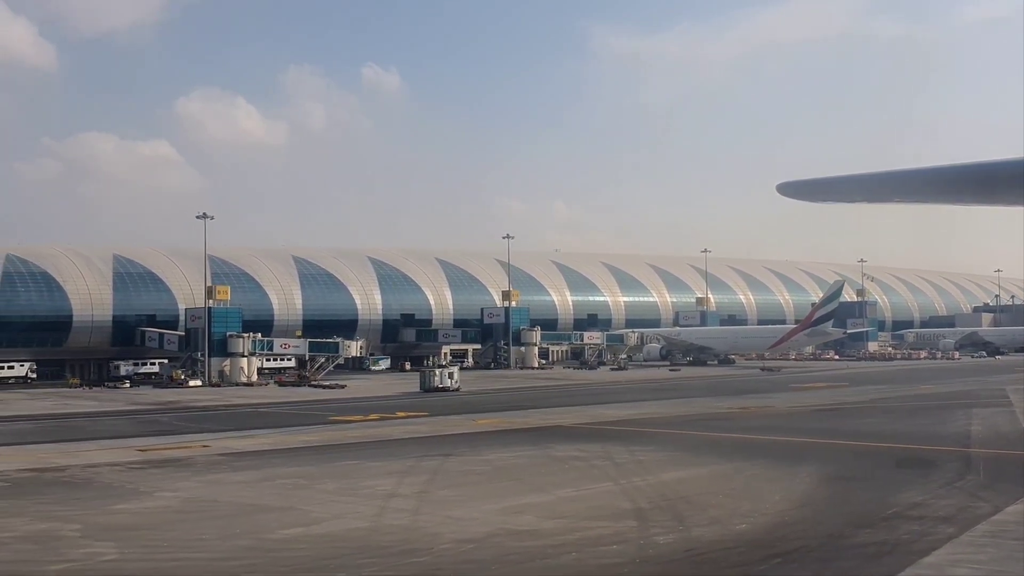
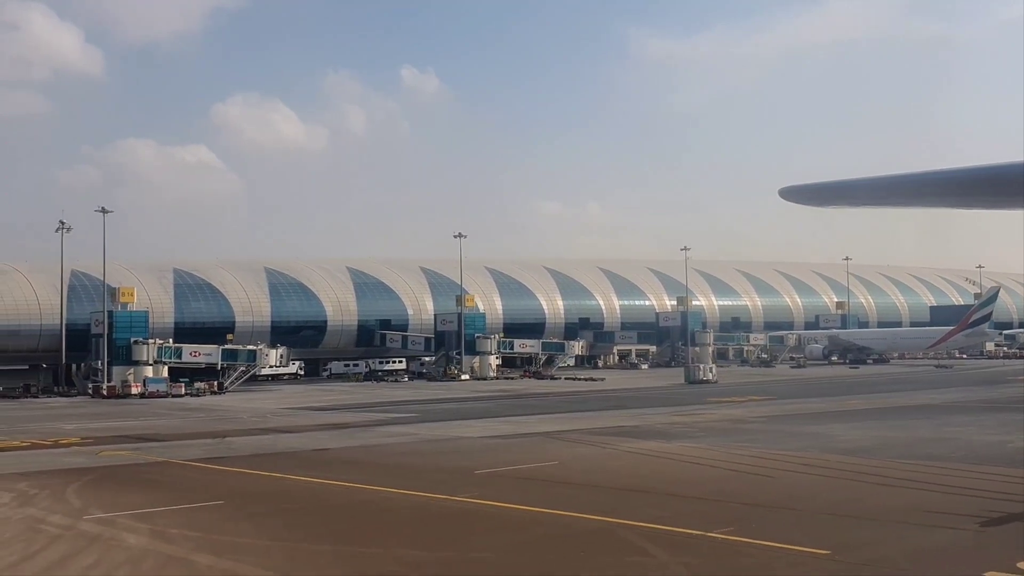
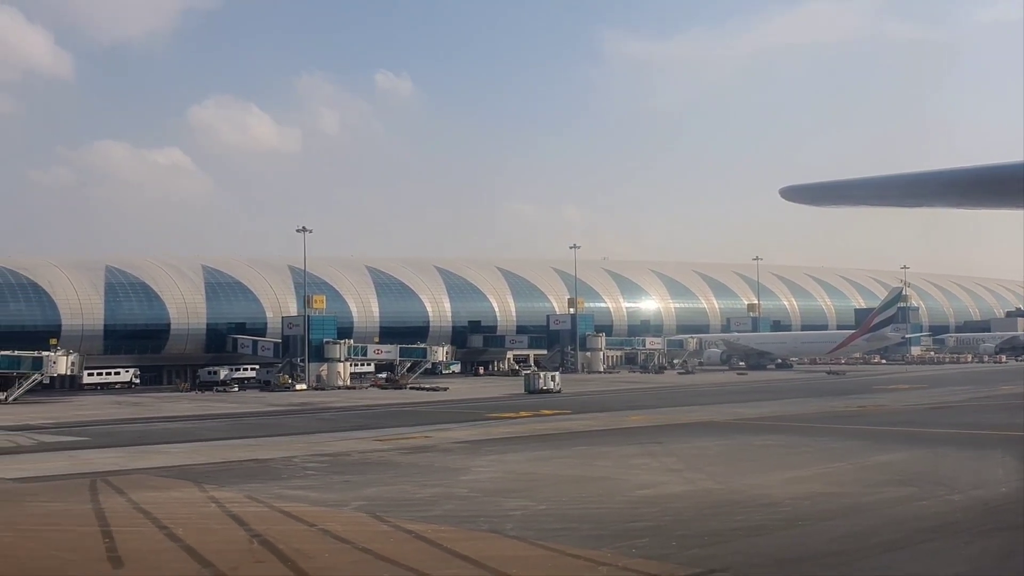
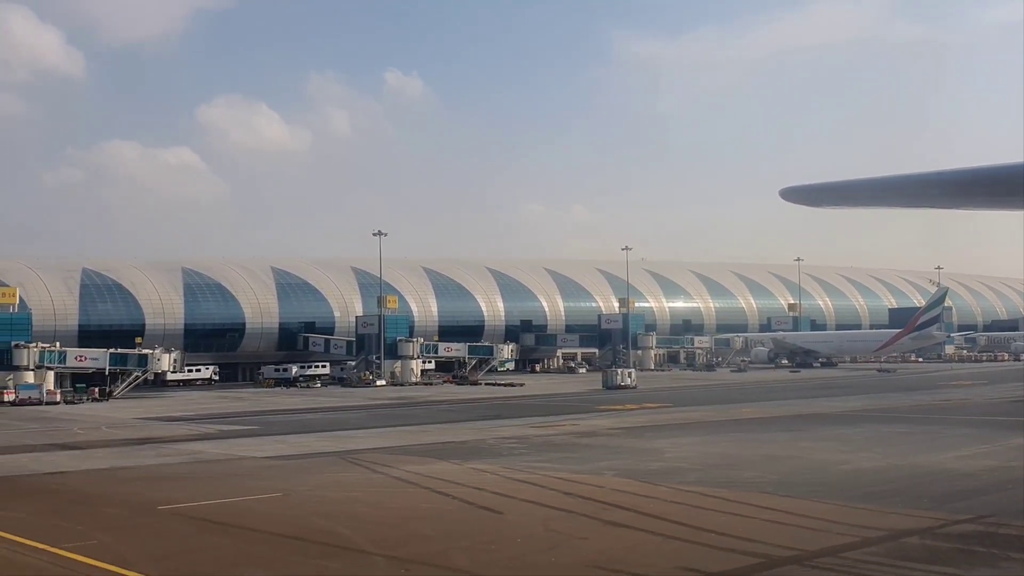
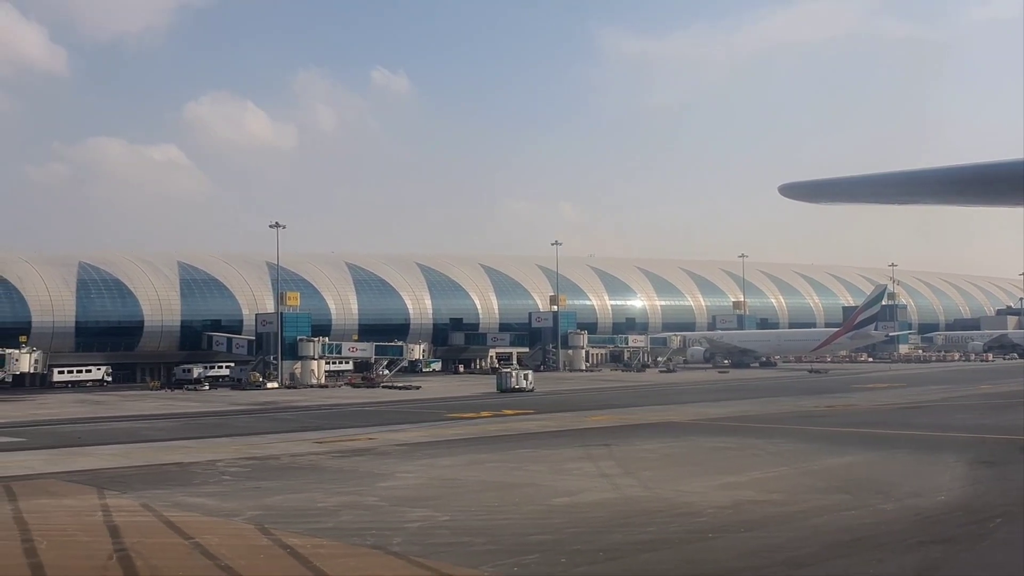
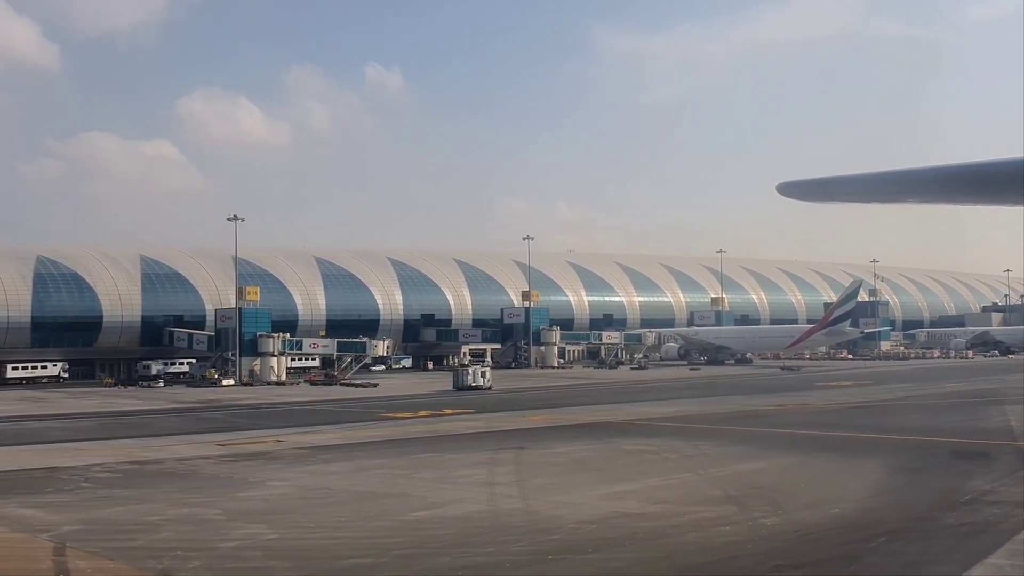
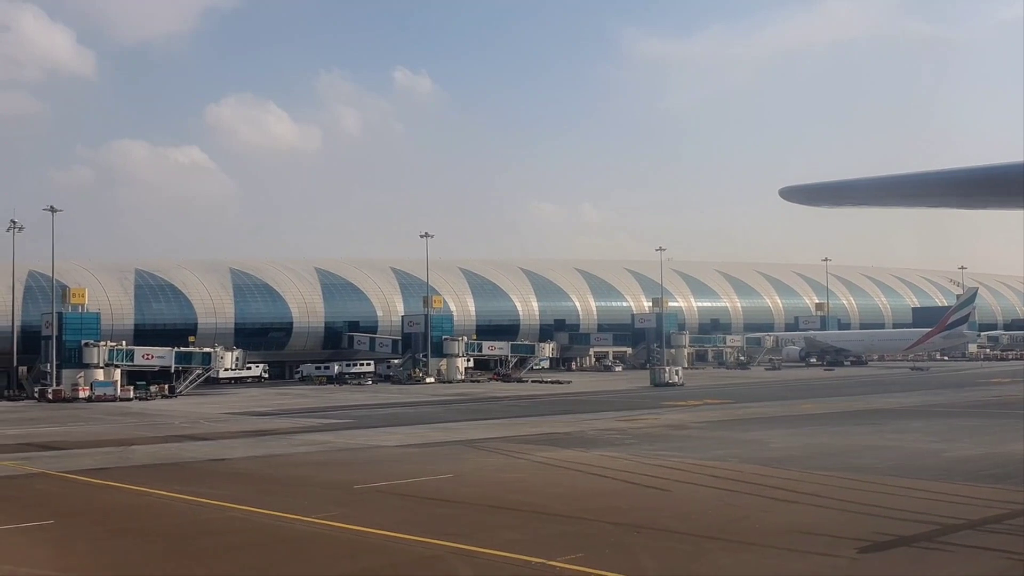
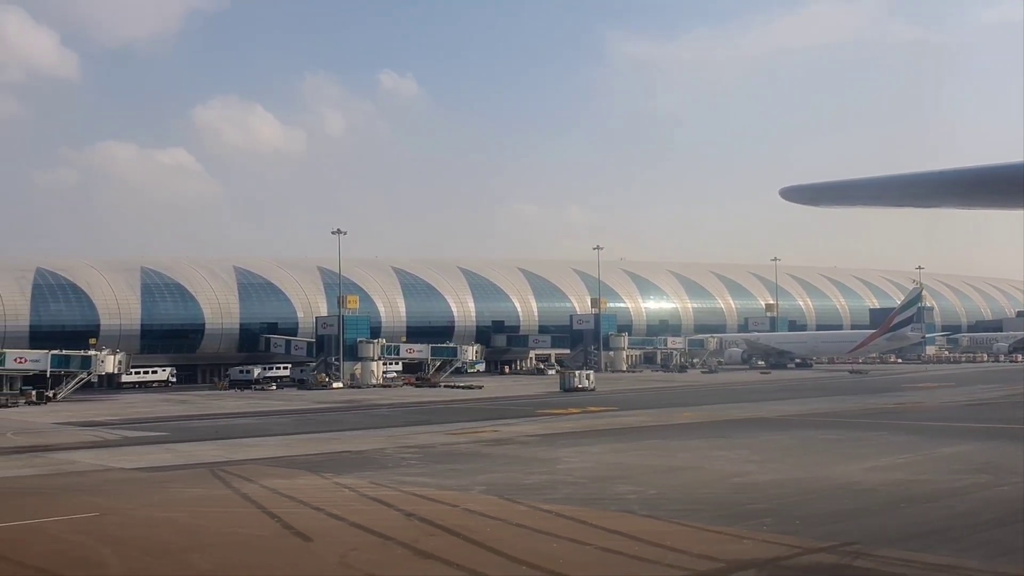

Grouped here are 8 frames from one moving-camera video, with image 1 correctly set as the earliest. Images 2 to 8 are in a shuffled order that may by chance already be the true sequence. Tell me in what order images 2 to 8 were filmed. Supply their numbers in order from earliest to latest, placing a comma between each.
6, 5, 3, 8, 4, 7, 2
